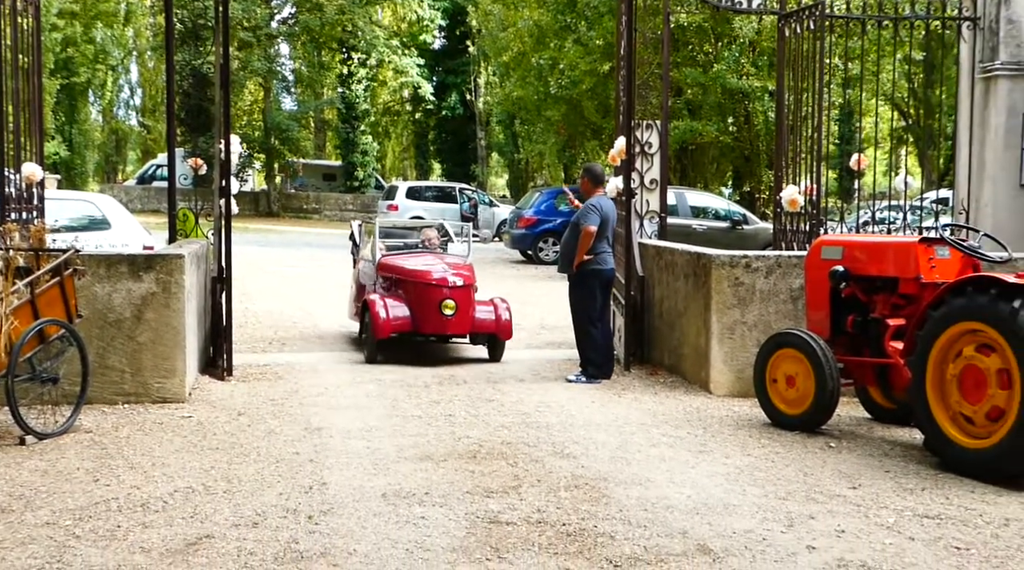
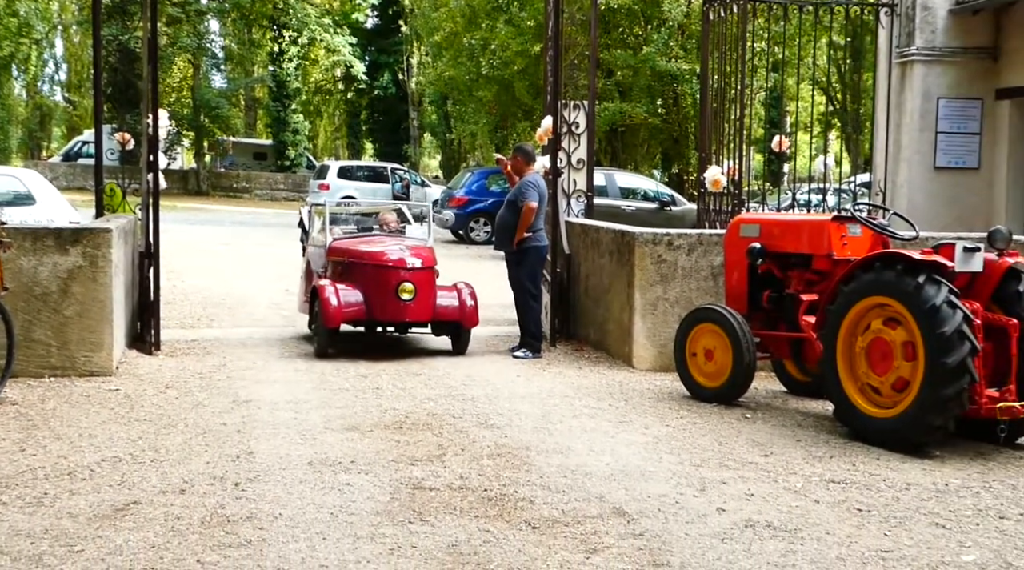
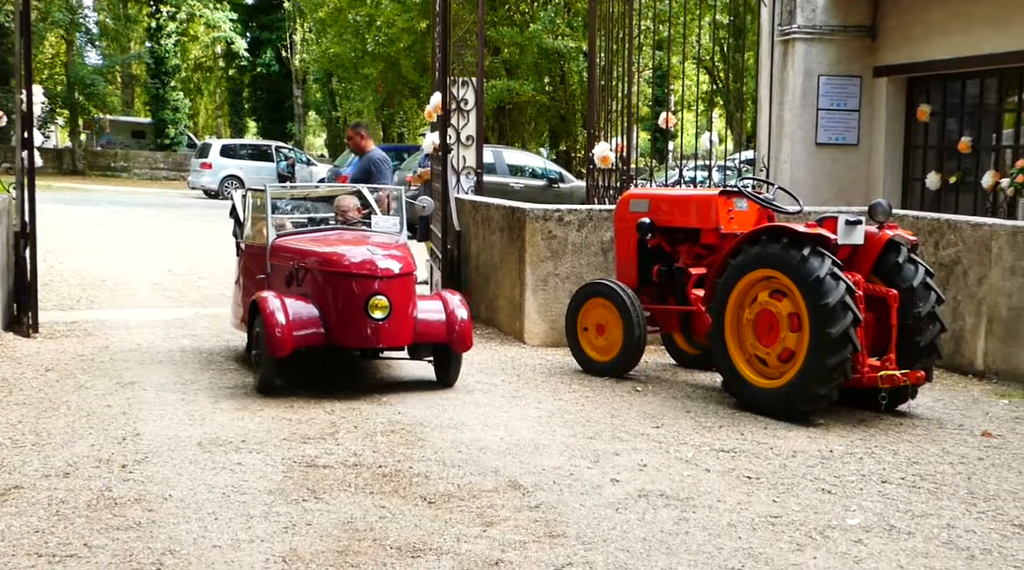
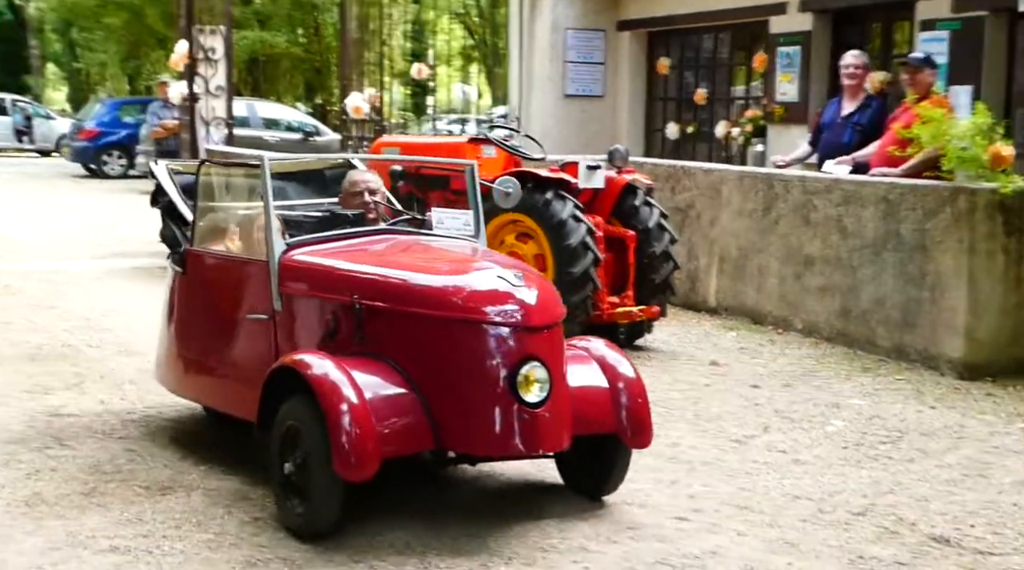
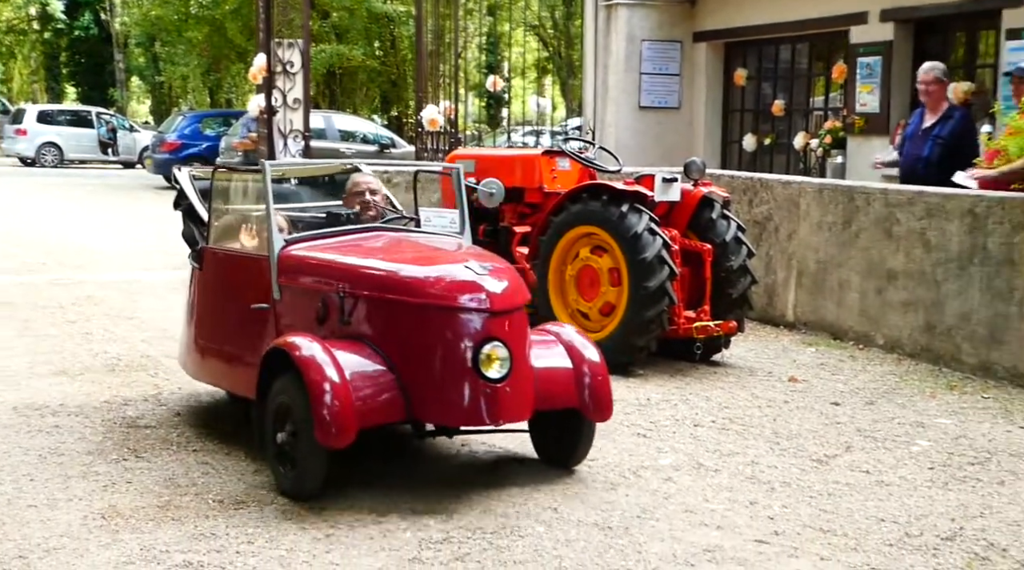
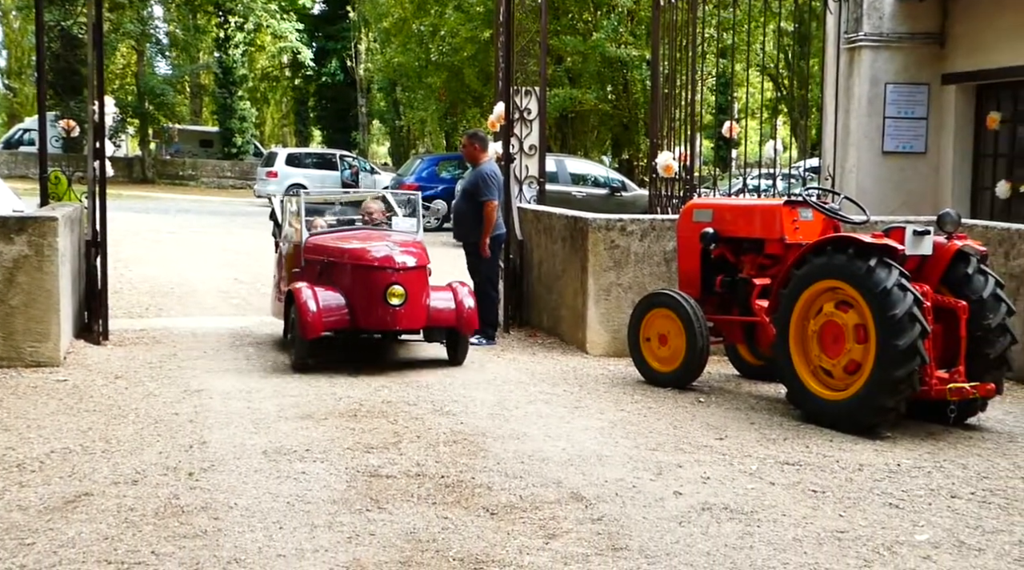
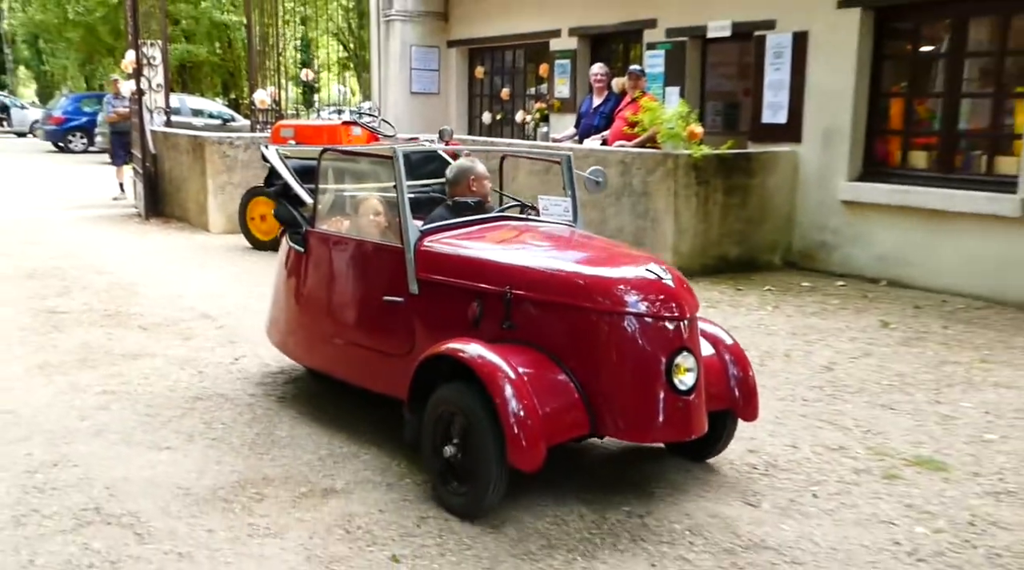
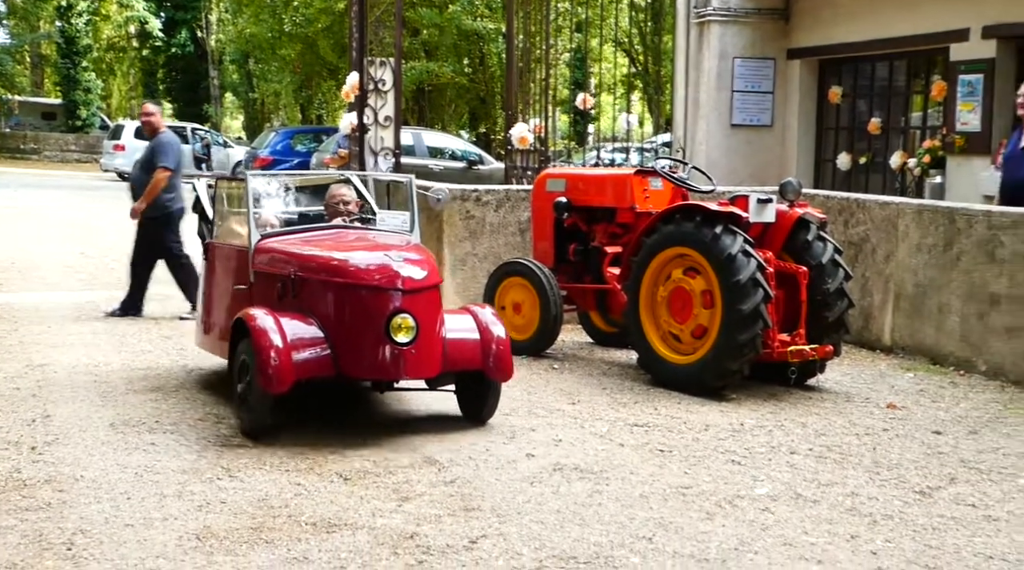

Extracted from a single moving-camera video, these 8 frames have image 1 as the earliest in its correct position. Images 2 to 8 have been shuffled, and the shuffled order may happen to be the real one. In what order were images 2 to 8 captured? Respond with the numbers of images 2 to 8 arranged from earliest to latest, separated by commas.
2, 6, 3, 8, 5, 4, 7
